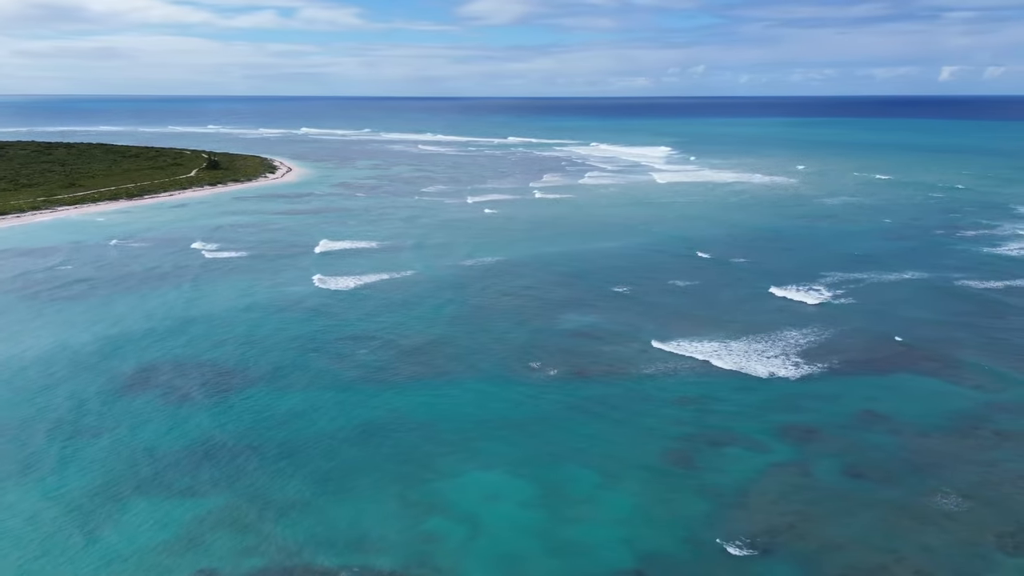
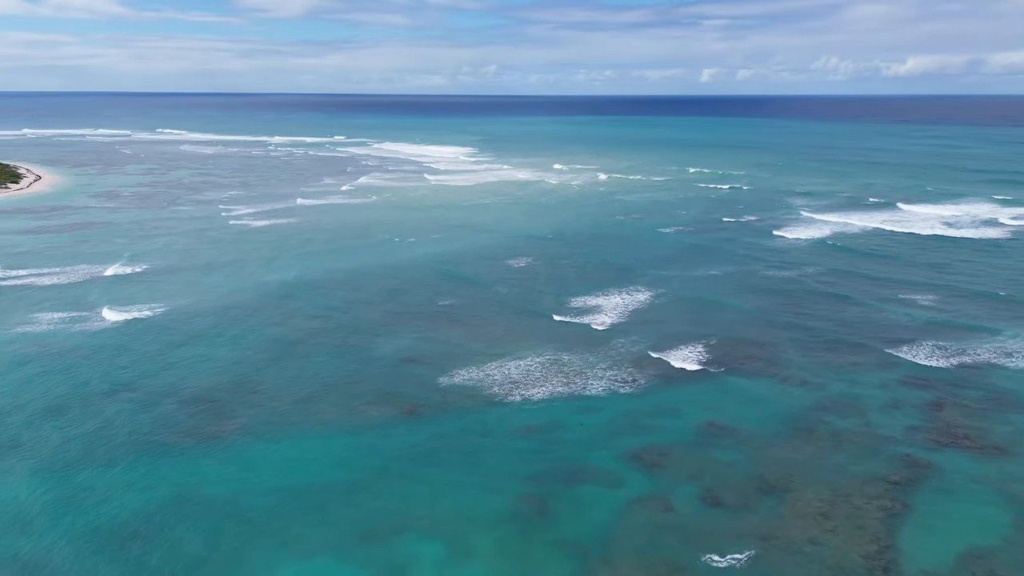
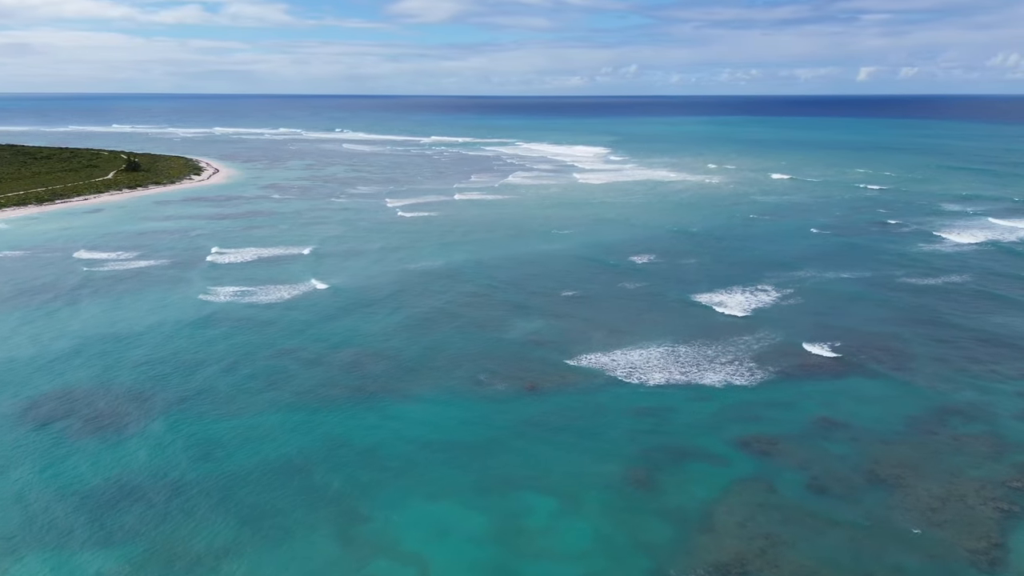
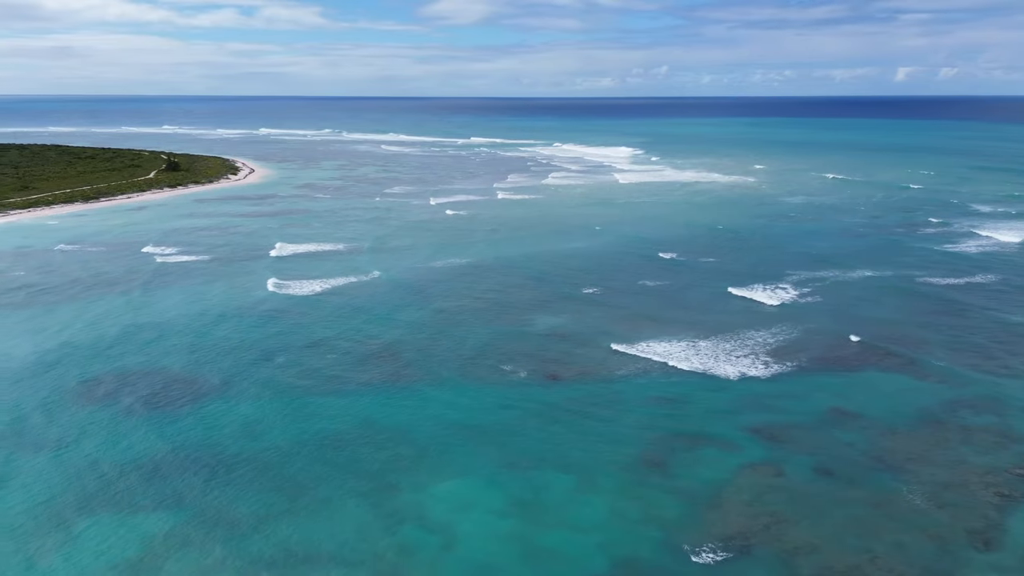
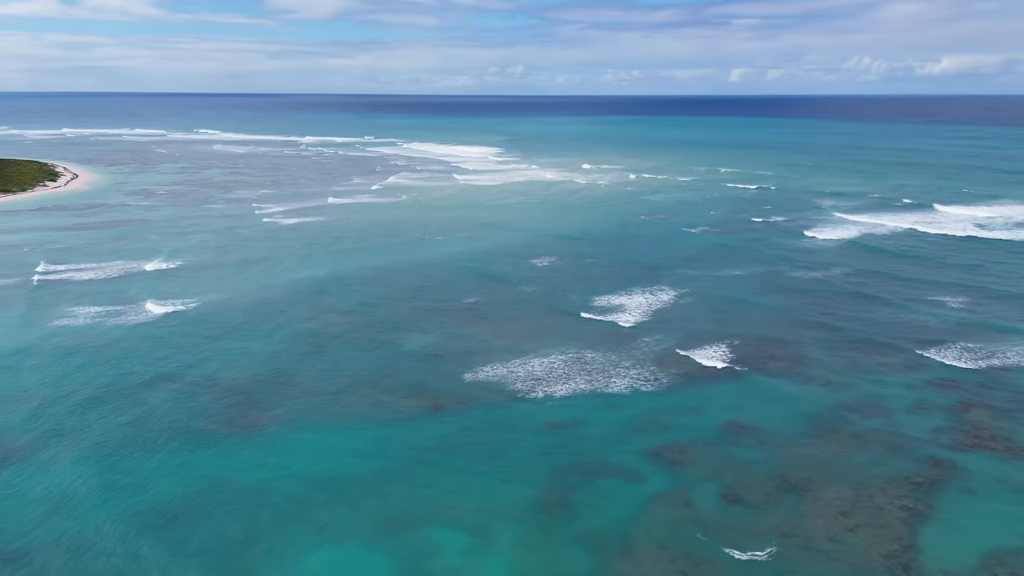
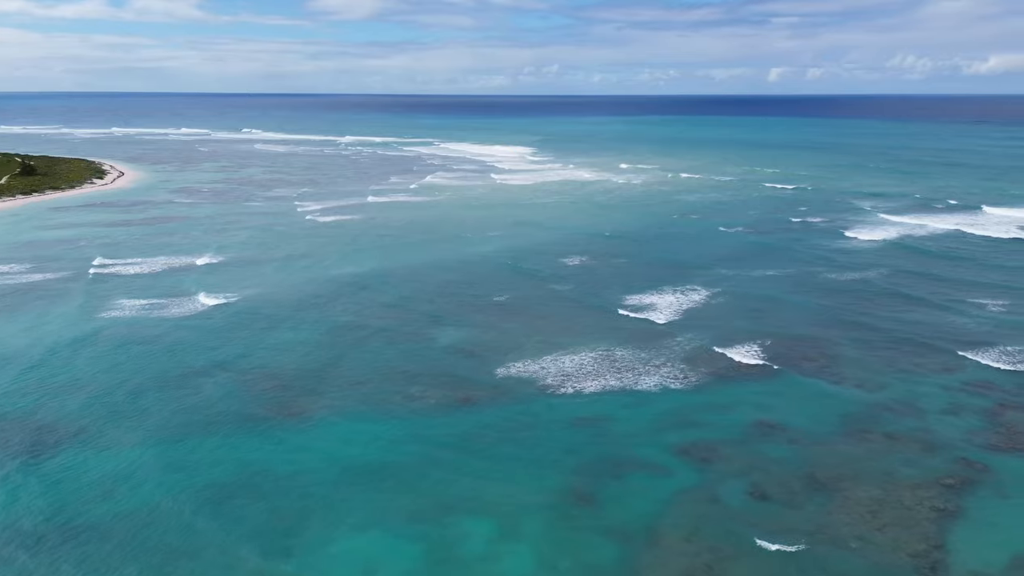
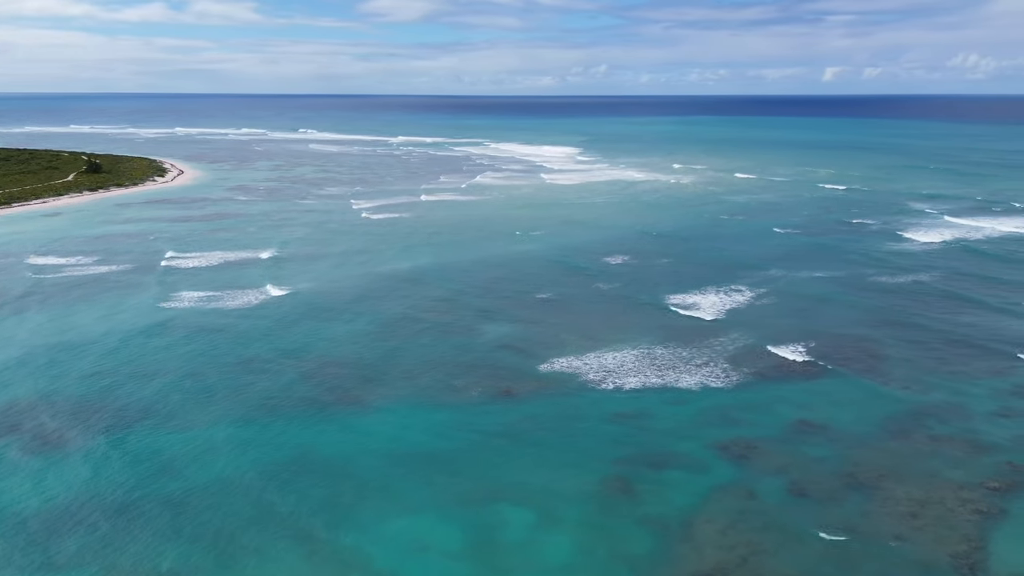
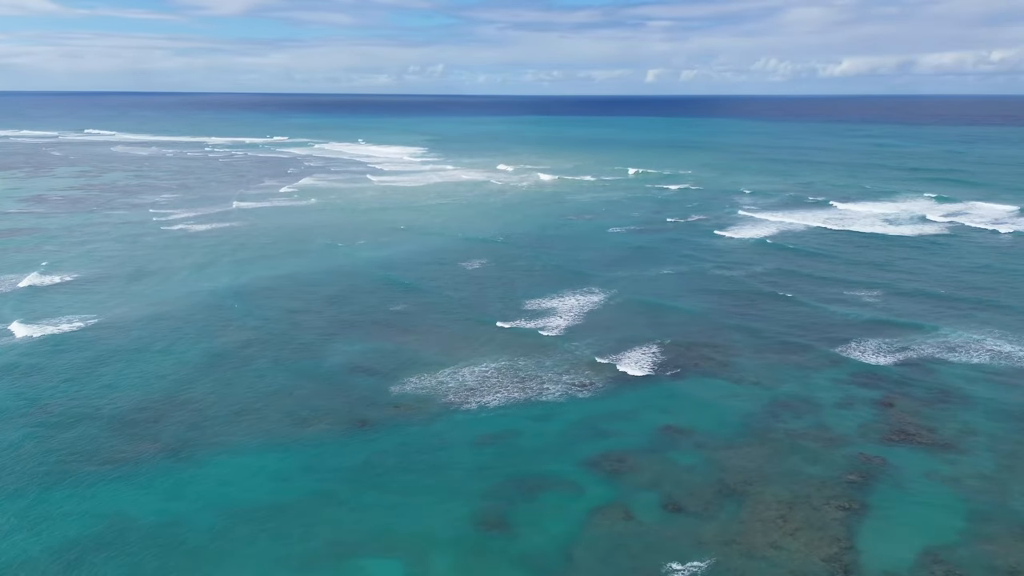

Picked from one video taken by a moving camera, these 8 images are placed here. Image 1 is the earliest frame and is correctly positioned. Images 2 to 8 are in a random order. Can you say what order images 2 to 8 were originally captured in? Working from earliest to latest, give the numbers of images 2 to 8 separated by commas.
4, 3, 7, 6, 5, 2, 8
